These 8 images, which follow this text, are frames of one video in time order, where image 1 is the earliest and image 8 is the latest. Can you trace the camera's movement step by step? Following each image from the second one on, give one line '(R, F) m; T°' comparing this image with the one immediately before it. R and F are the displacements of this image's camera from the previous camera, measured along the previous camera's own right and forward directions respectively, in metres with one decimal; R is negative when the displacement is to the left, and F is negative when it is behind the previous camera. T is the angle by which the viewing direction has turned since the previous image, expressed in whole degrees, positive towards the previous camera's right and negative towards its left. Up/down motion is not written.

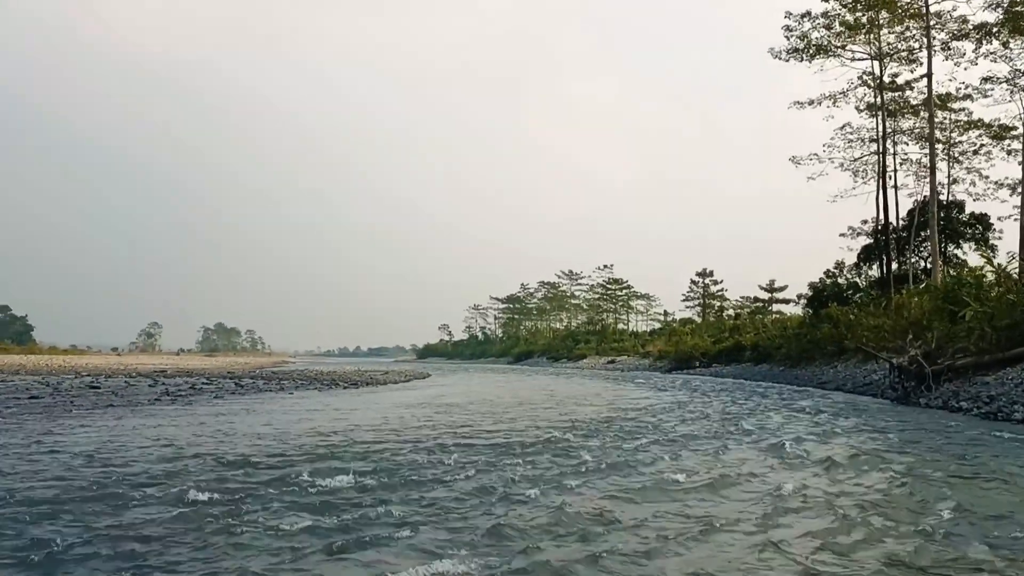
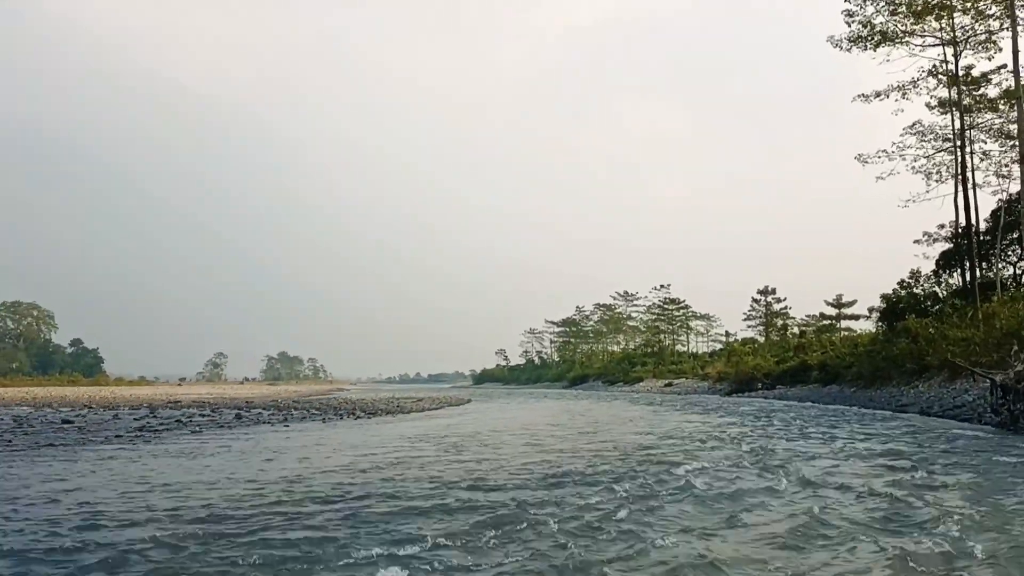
(+0.8, +1.9) m; -5°
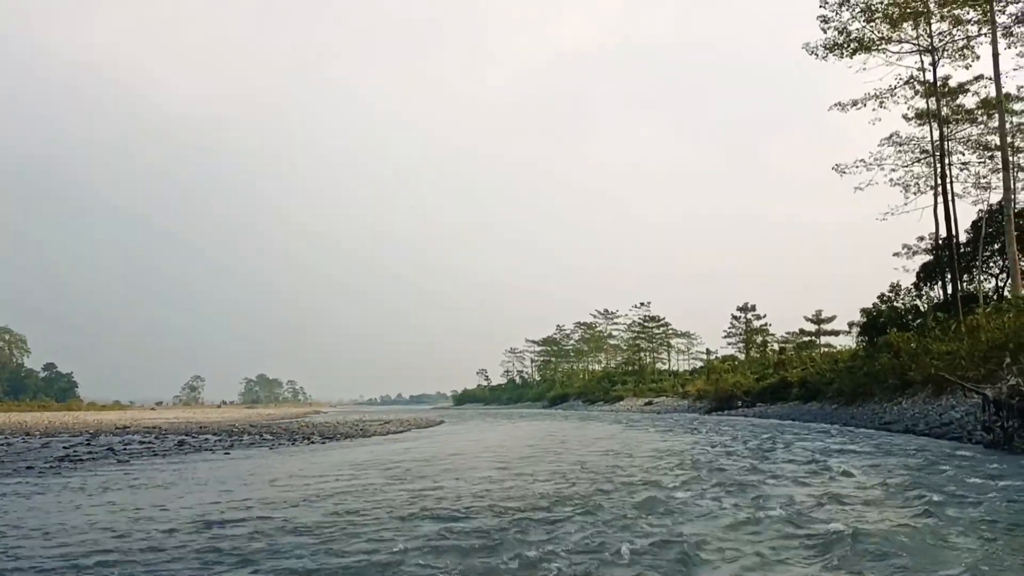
(+0.4, +0.9) m; +2°
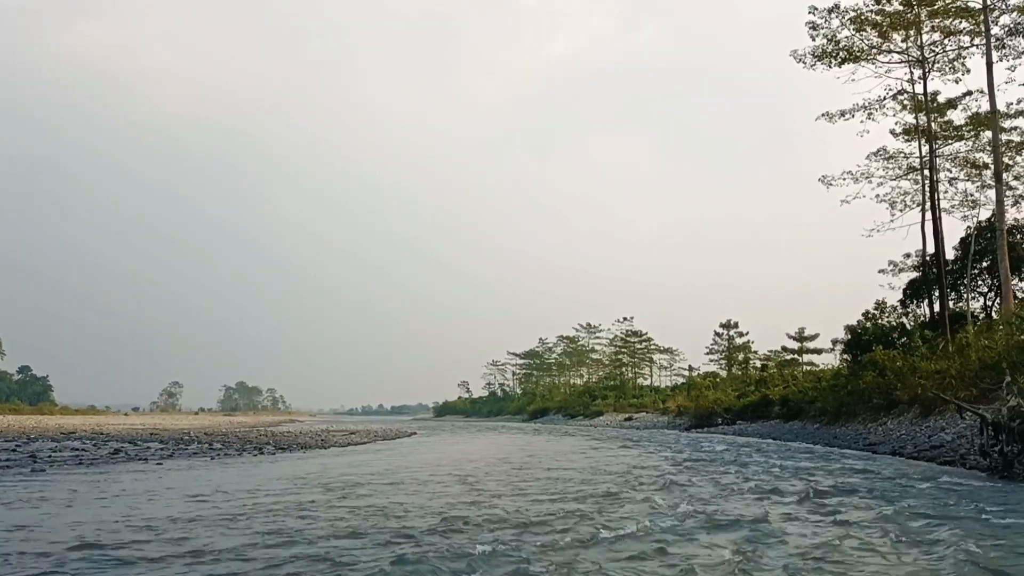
(+0.4, +1.0) m; +1°
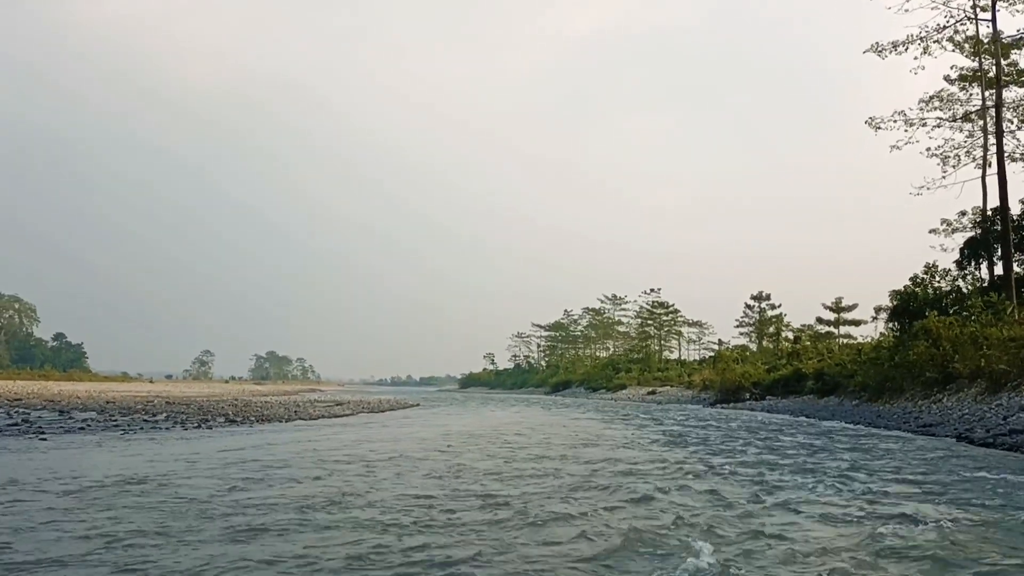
(+0.9, +2.4) m; -2°
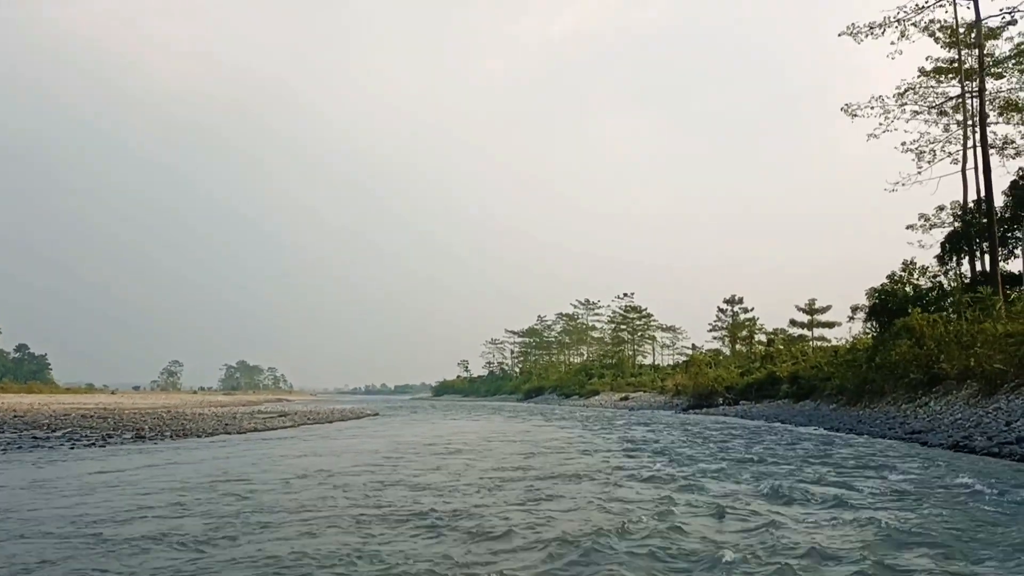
(+0.6, +1.5) m; +2°
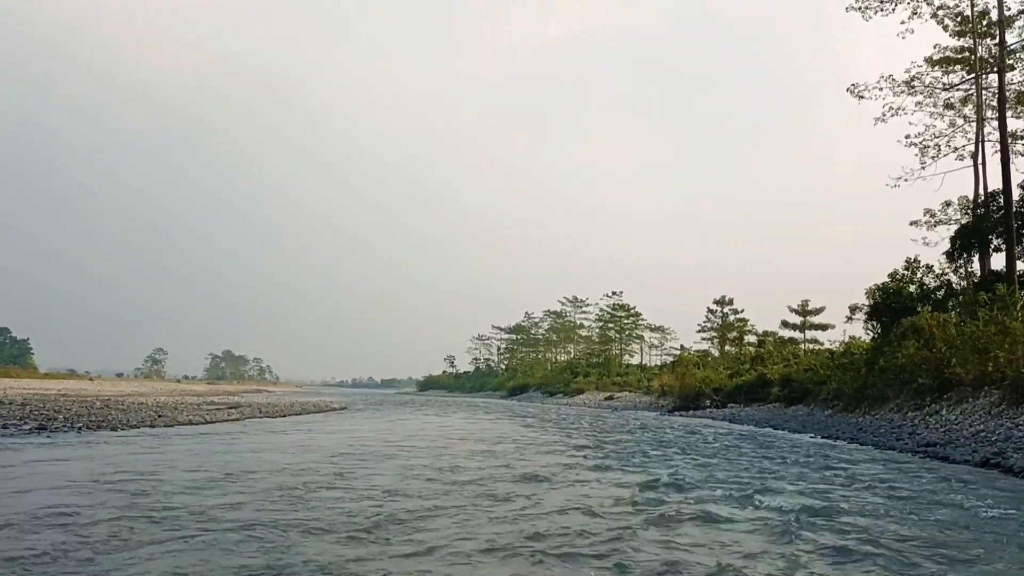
(+0.5, +1.6) m; +1°
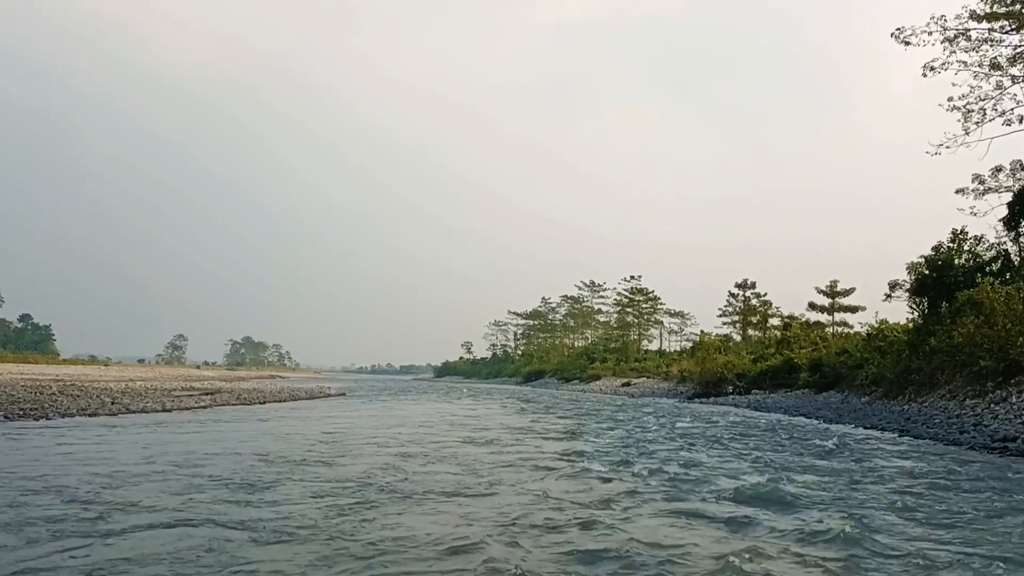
(+0.4, +1.7) m; -2°
